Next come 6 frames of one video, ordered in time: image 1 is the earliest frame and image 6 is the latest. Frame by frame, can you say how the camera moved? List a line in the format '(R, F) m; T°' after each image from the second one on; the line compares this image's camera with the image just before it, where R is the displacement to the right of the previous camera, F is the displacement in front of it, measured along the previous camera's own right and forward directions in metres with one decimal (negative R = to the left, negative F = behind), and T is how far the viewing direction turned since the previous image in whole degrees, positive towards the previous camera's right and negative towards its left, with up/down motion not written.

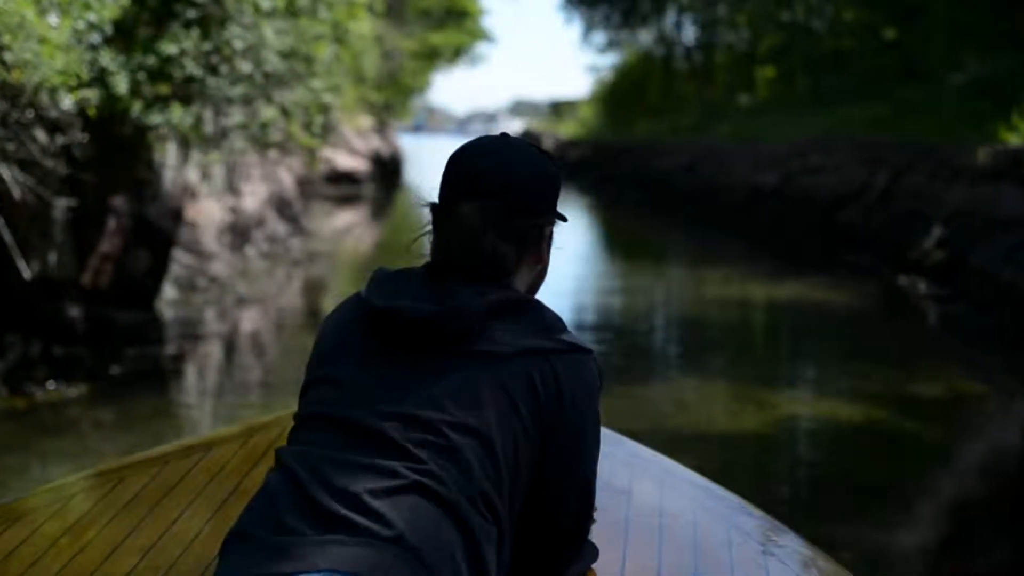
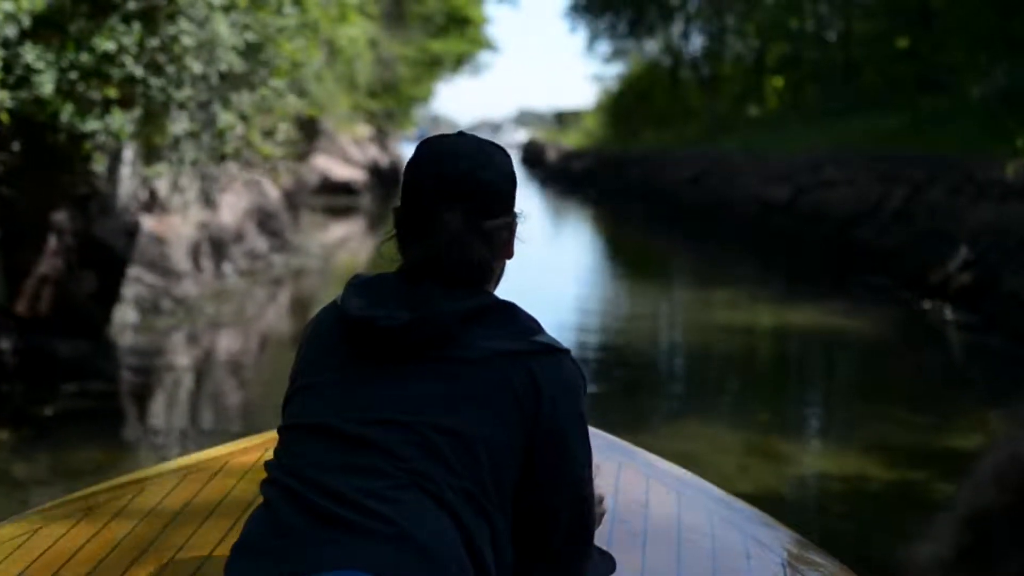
(+0.1, +0.6) m; 0°
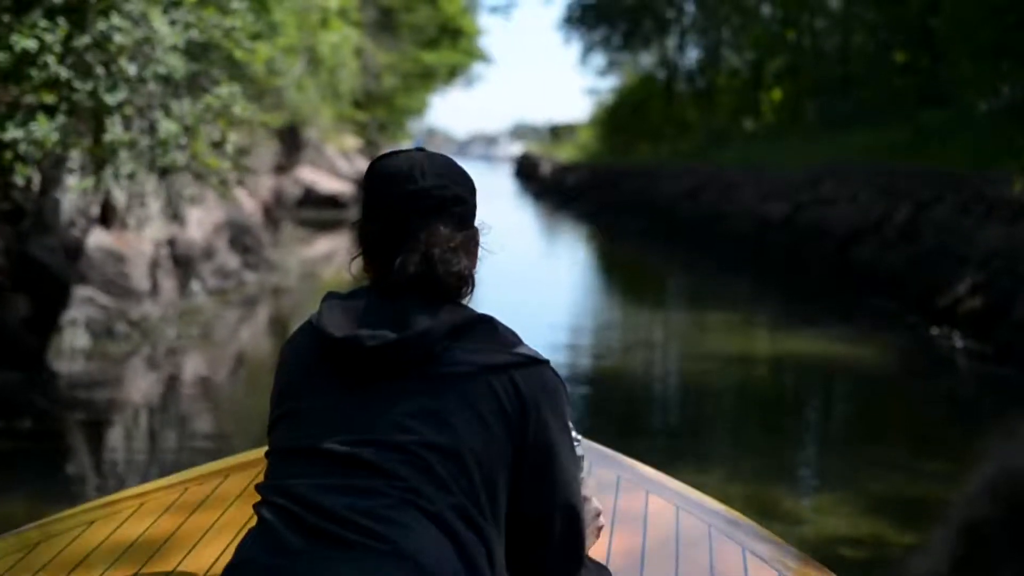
(+0.1, +0.5) m; 0°
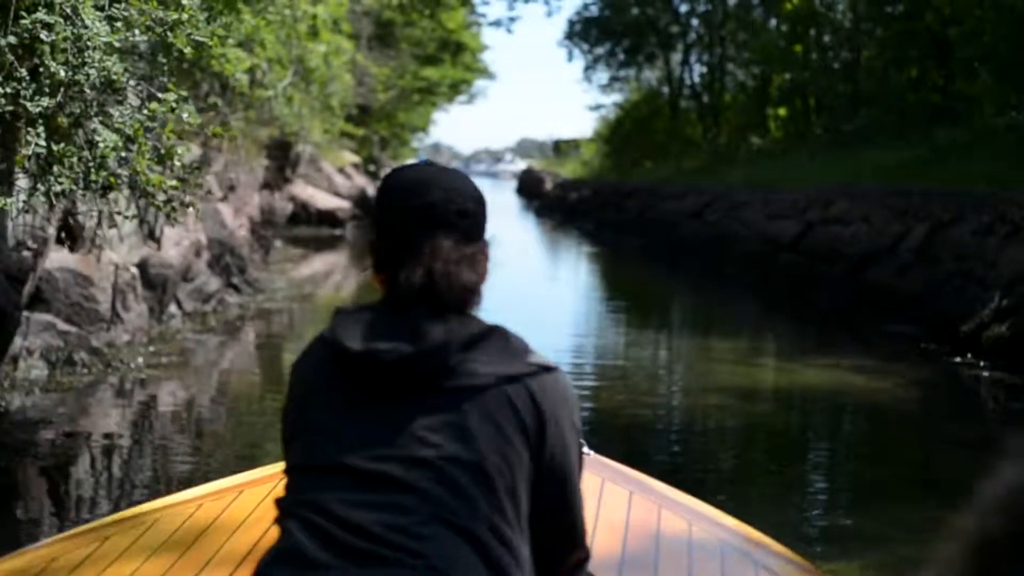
(0.0, +0.5) m; 0°
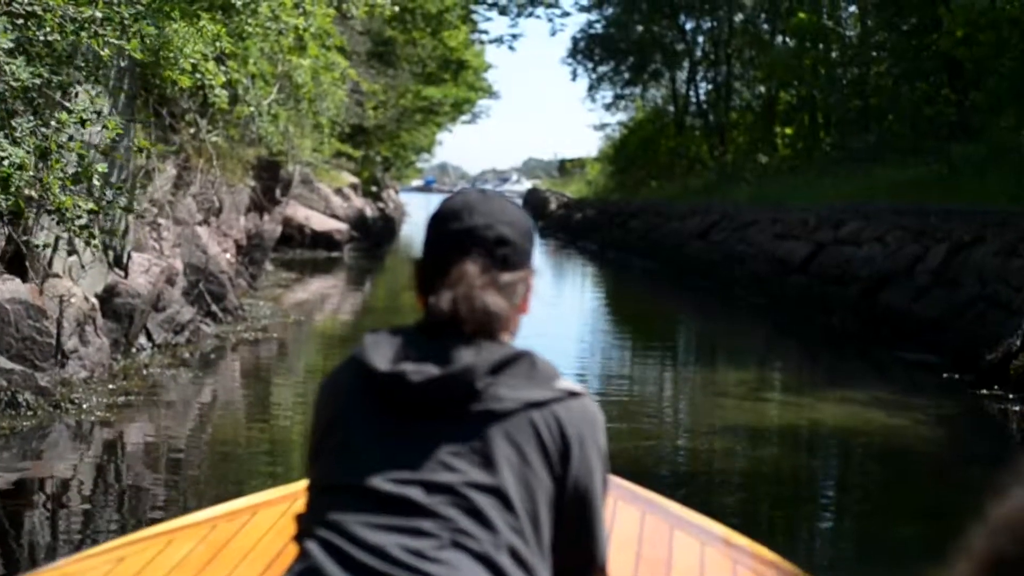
(+0.1, +0.5) m; 0°
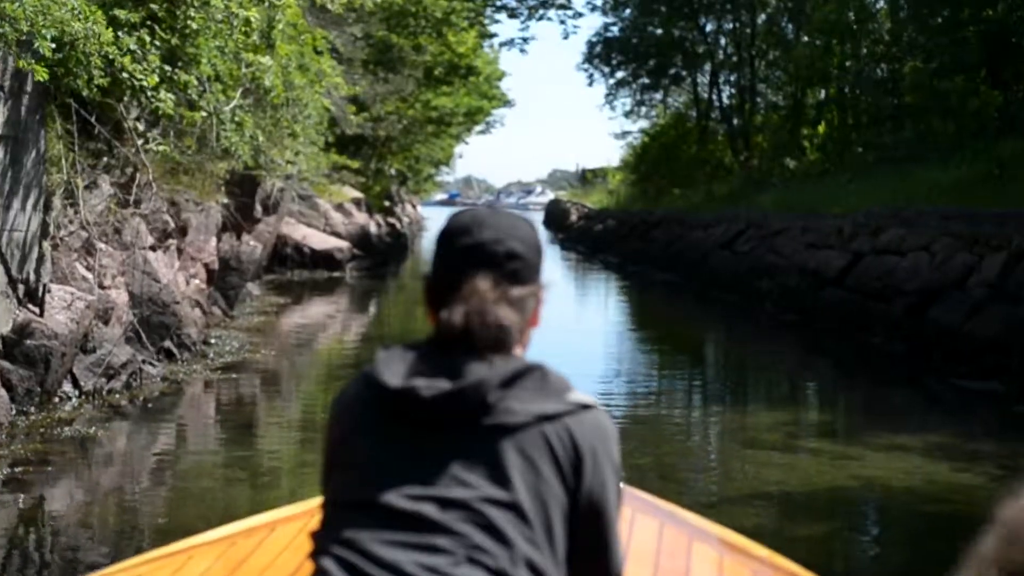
(+0.2, +1.1) m; -1°
